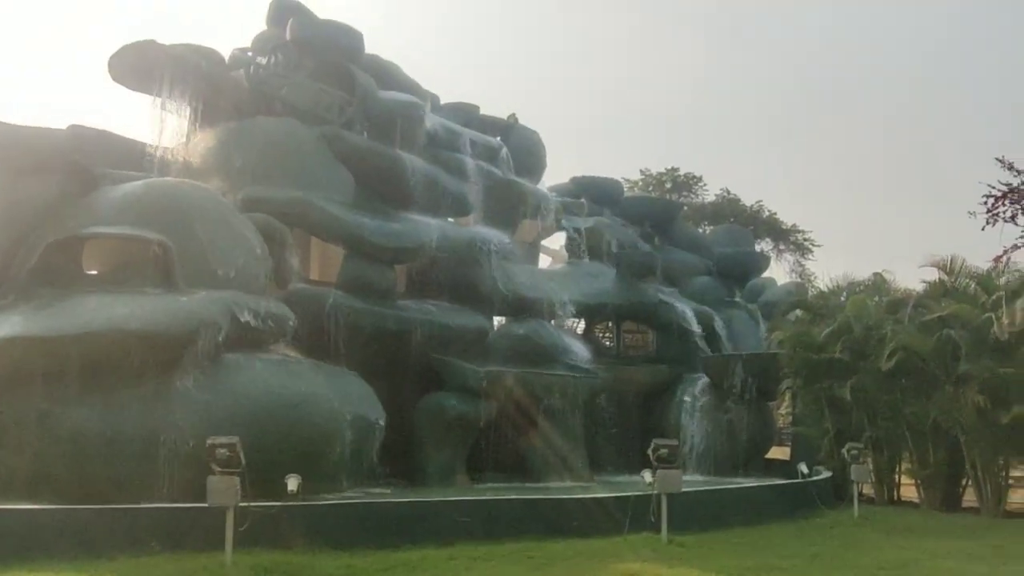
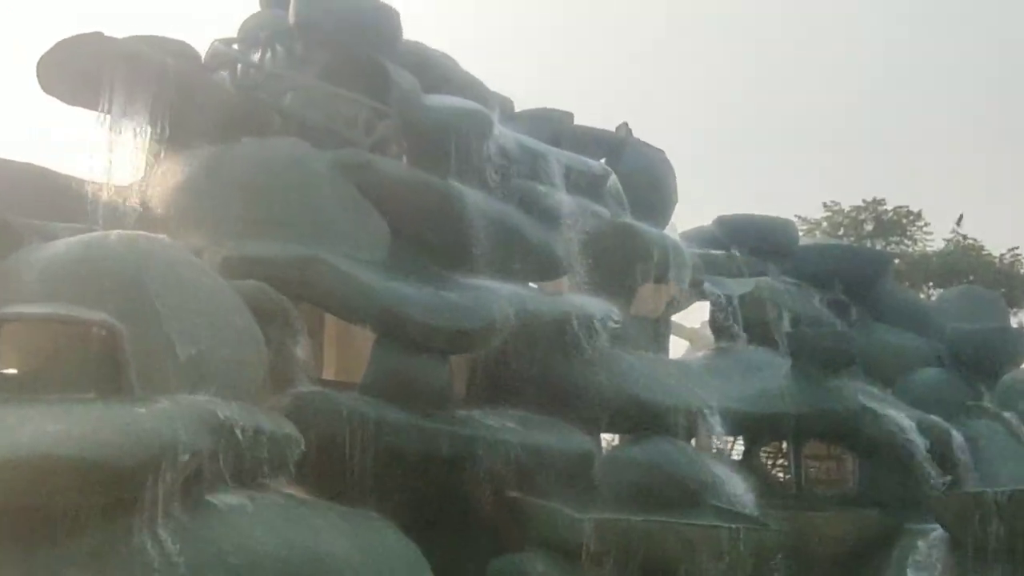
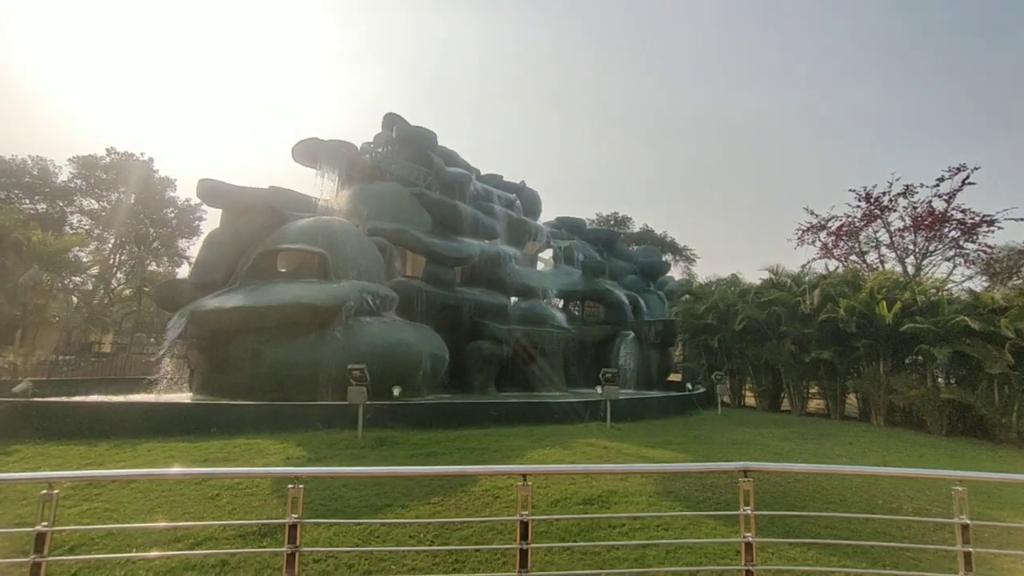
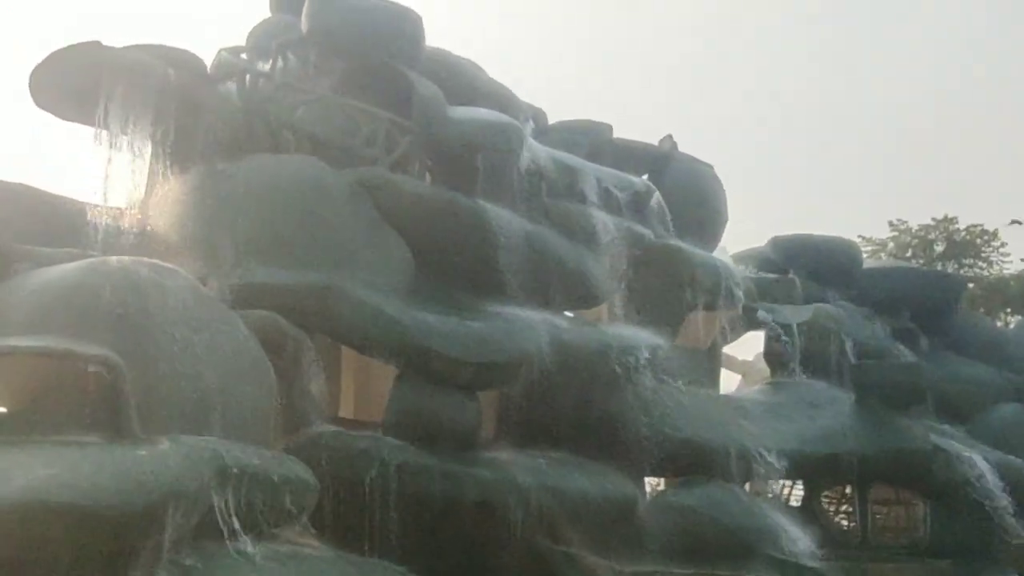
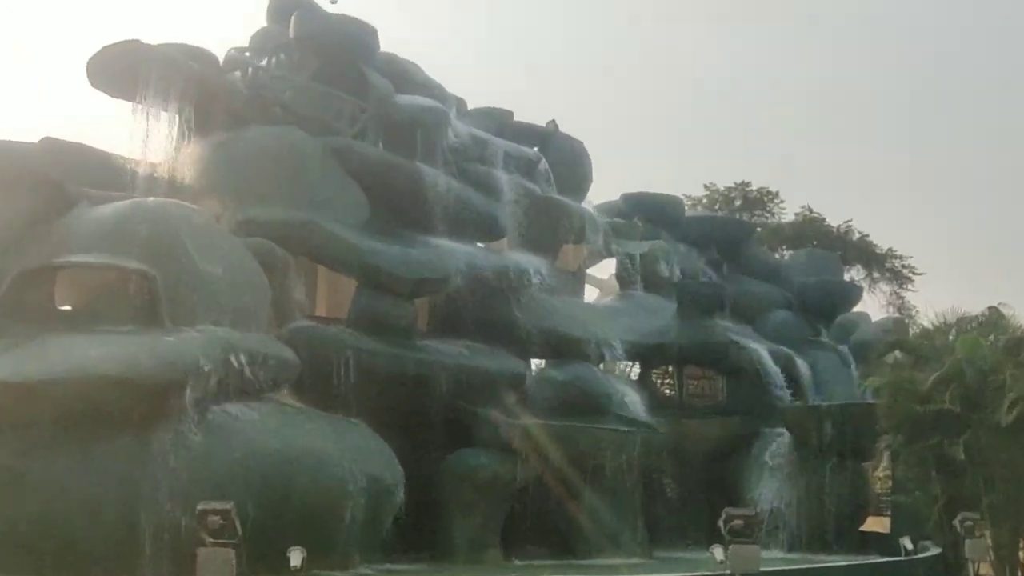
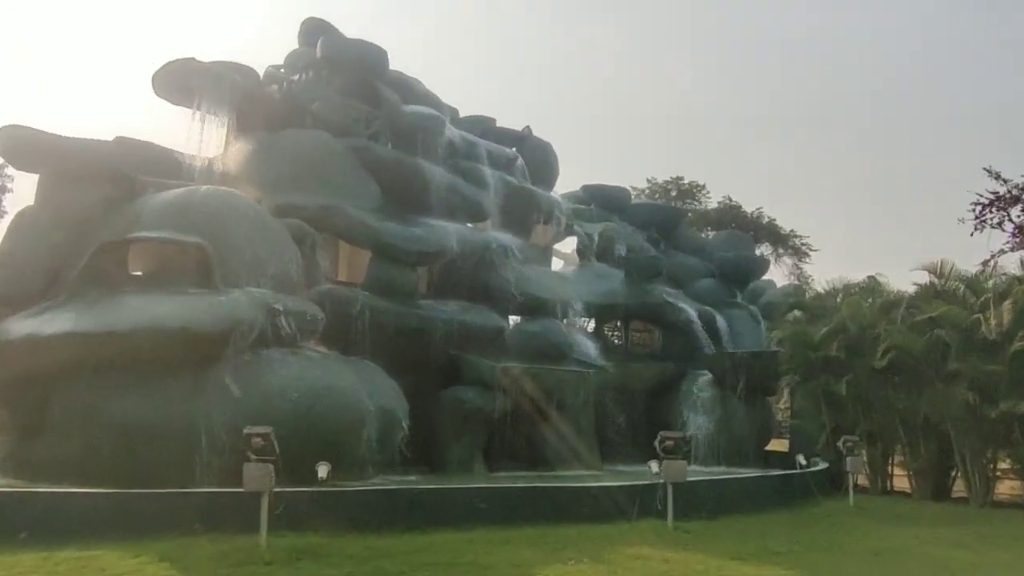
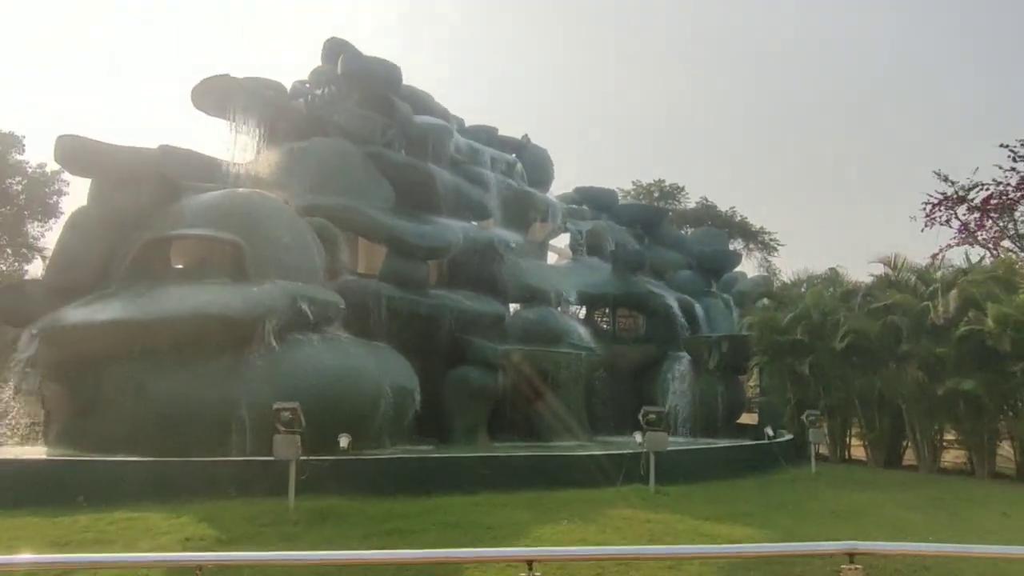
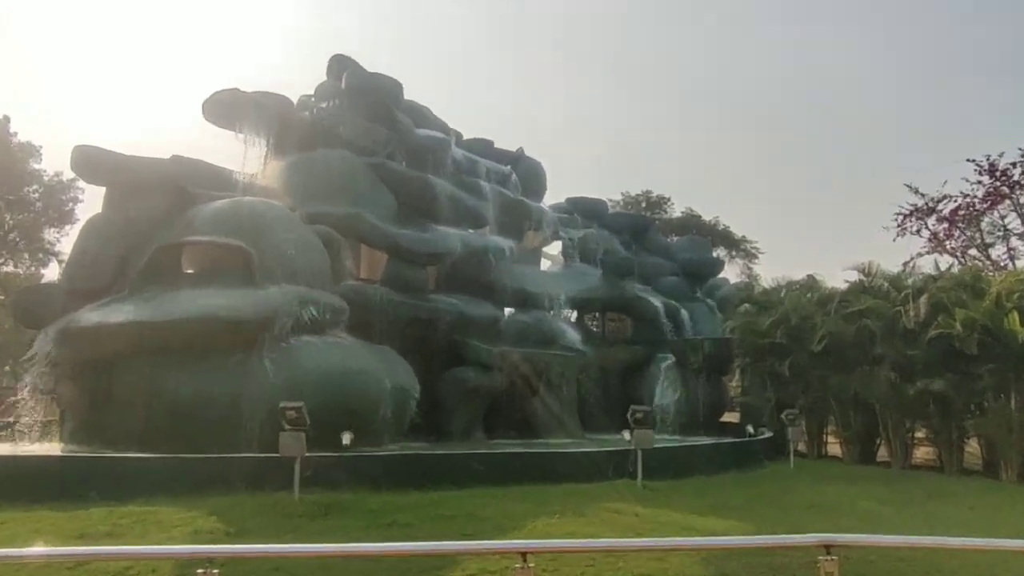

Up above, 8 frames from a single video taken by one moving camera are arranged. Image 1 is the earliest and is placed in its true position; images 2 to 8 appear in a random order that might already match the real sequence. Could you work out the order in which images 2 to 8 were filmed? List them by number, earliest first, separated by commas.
7, 3, 8, 6, 5, 2, 4
